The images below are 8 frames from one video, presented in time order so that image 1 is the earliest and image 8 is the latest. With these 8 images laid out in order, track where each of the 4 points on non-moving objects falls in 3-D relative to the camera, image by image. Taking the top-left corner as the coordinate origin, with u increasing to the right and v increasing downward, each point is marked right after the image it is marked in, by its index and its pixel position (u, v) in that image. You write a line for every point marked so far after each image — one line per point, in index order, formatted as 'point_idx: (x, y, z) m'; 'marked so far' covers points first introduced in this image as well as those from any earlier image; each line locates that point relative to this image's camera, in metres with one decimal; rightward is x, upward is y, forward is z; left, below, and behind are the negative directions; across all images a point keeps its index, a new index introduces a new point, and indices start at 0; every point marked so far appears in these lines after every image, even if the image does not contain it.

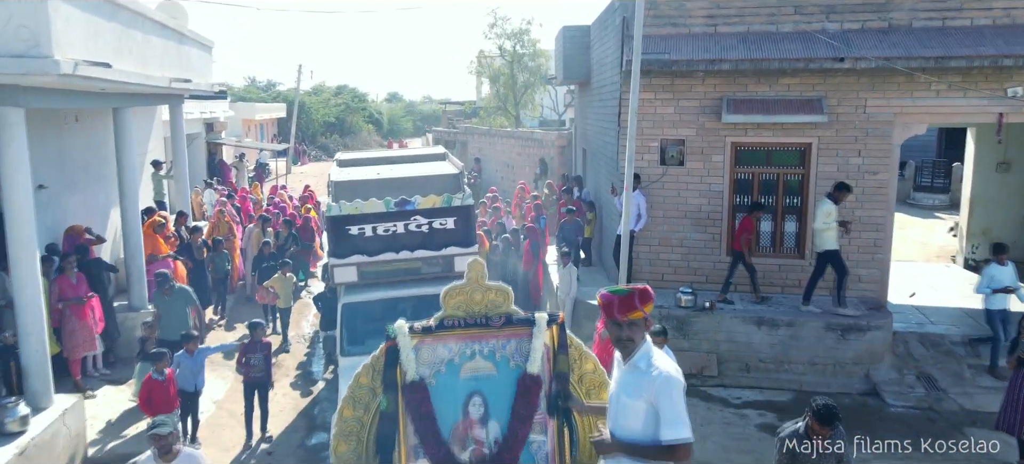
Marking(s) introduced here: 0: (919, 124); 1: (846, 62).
0: (+3.1, +0.8, +9.8) m
1: (+2.4, +1.2, +9.5) m
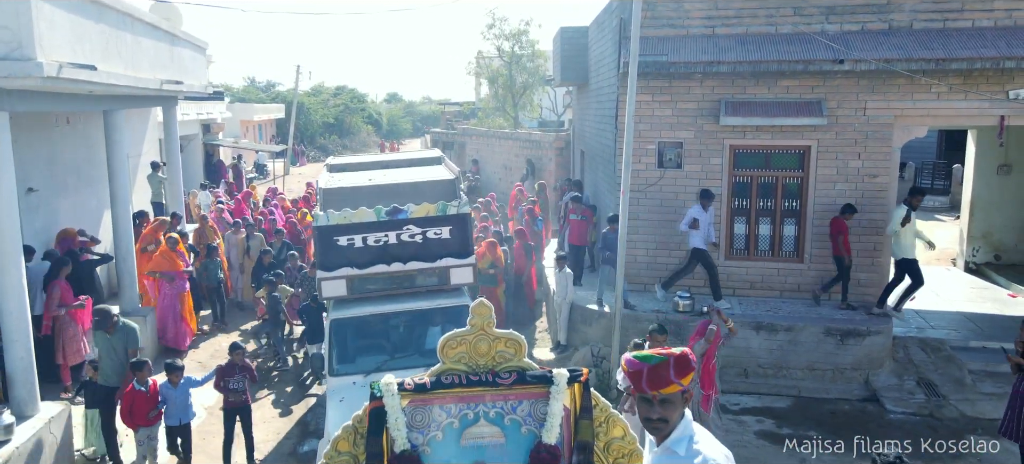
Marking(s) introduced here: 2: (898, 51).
0: (+3.1, +0.8, +9.7) m
1: (+2.4, +1.2, +9.4) m
2: (+2.8, +1.3, +9.4) m
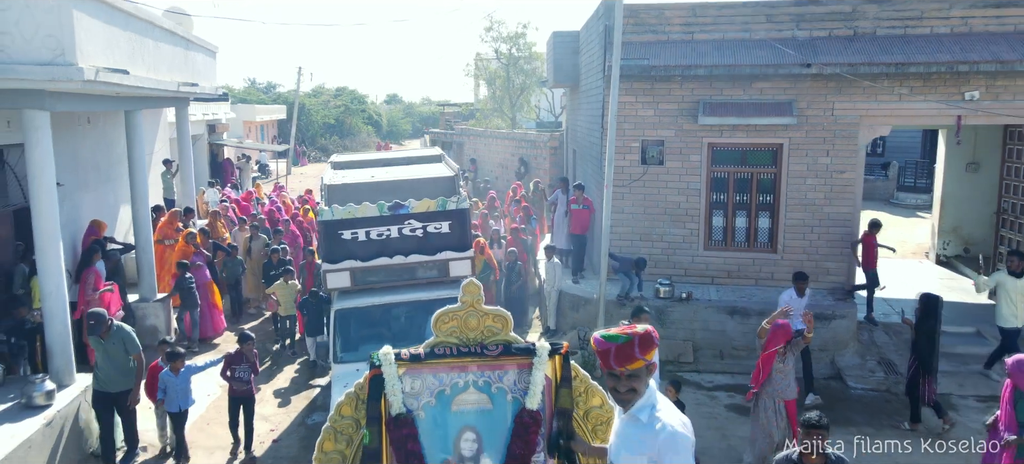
0: (+3.0, +0.9, +10.4) m
1: (+2.3, +1.3, +10.1) m
2: (+2.7, +1.4, +10.1) m
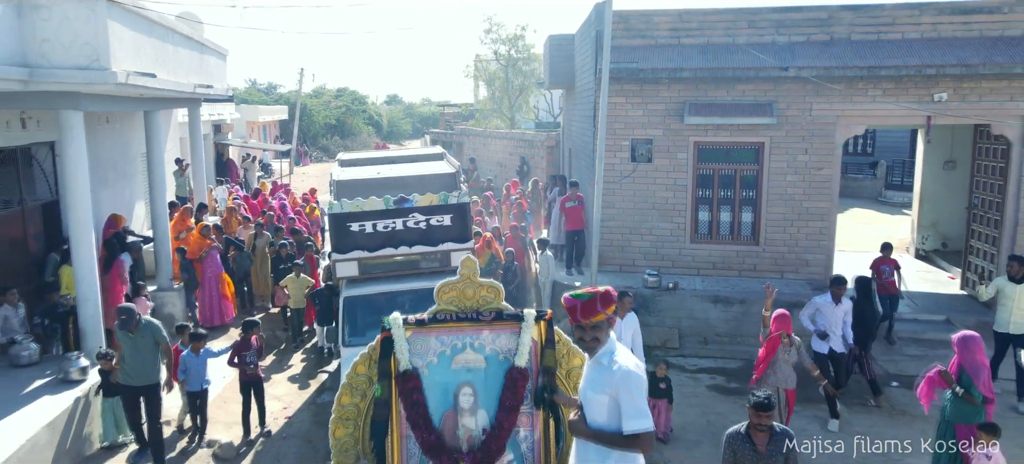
0: (+3.0, +0.9, +11.1) m
1: (+2.3, +1.3, +10.7) m
2: (+2.7, +1.4, +10.7) m
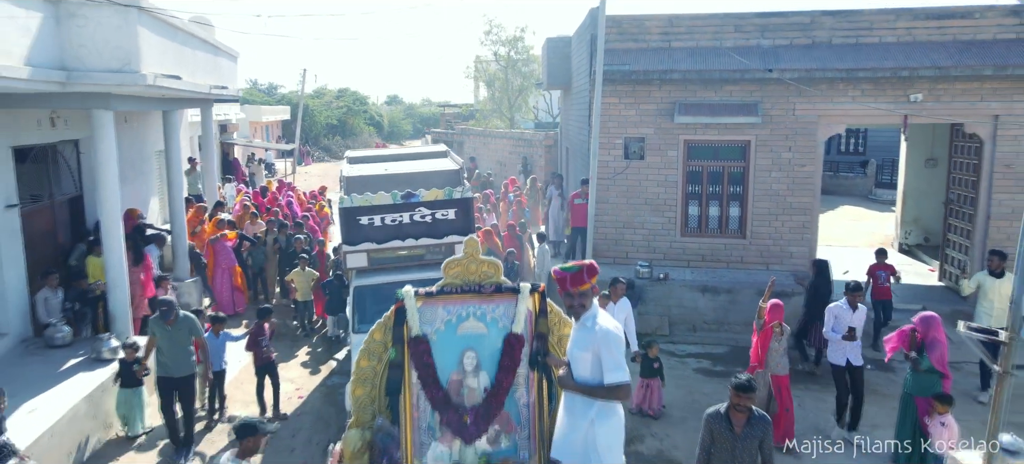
0: (+3.0, +1.0, +11.7) m
1: (+2.3, +1.4, +11.4) m
2: (+2.7, +1.5, +11.4) m
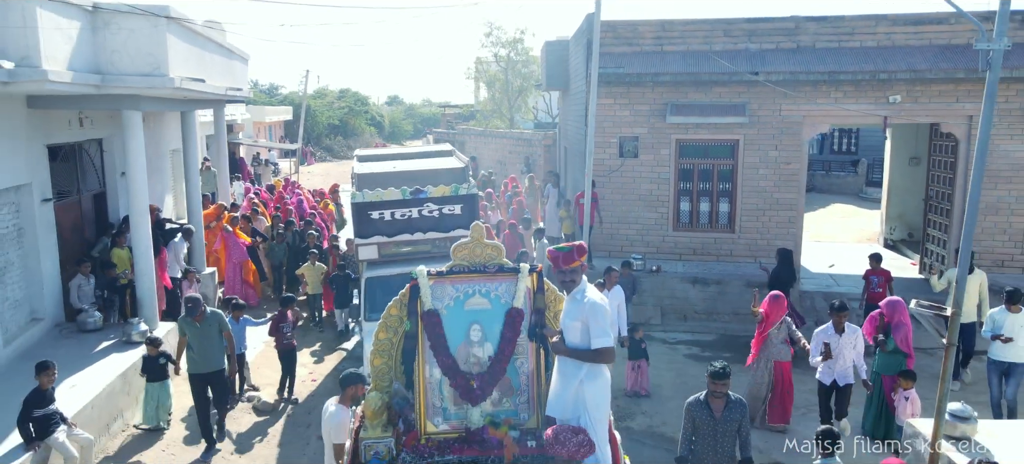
0: (+3.0, +1.0, +12.3) m
1: (+2.3, +1.5, +12.0) m
2: (+2.7, +1.5, +12.0) m
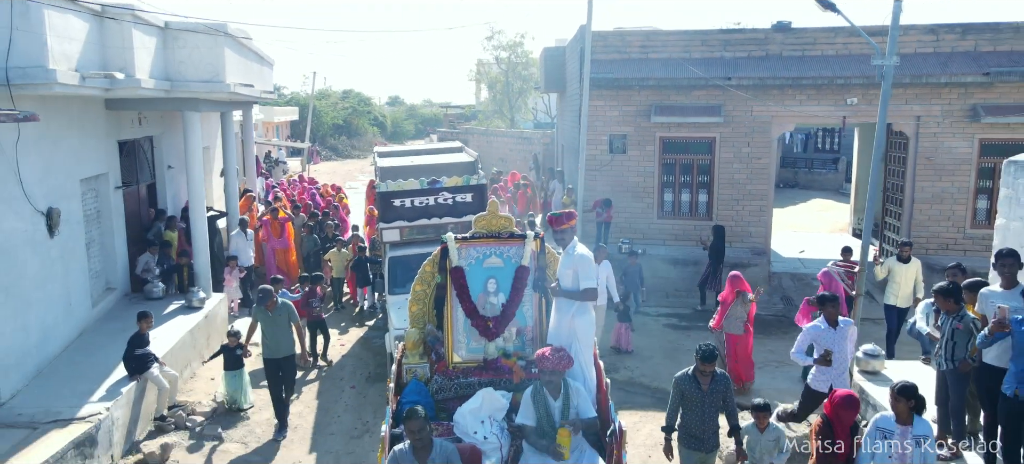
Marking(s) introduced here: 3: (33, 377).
0: (+3.0, +1.2, +13.9) m
1: (+2.3, +1.6, +13.6) m
2: (+2.7, +1.7, +13.6) m
3: (-2.8, -0.9, +7.6) m
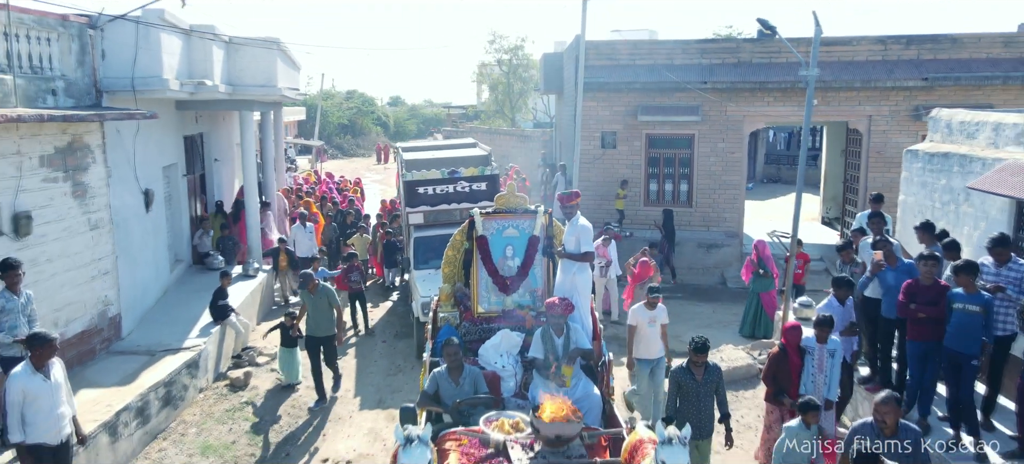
0: (+3.0, +1.3, +15.9) m
1: (+2.4, +1.8, +15.6) m
2: (+2.8, +1.9, +15.6) m
3: (-2.8, -0.7, +9.6) m
